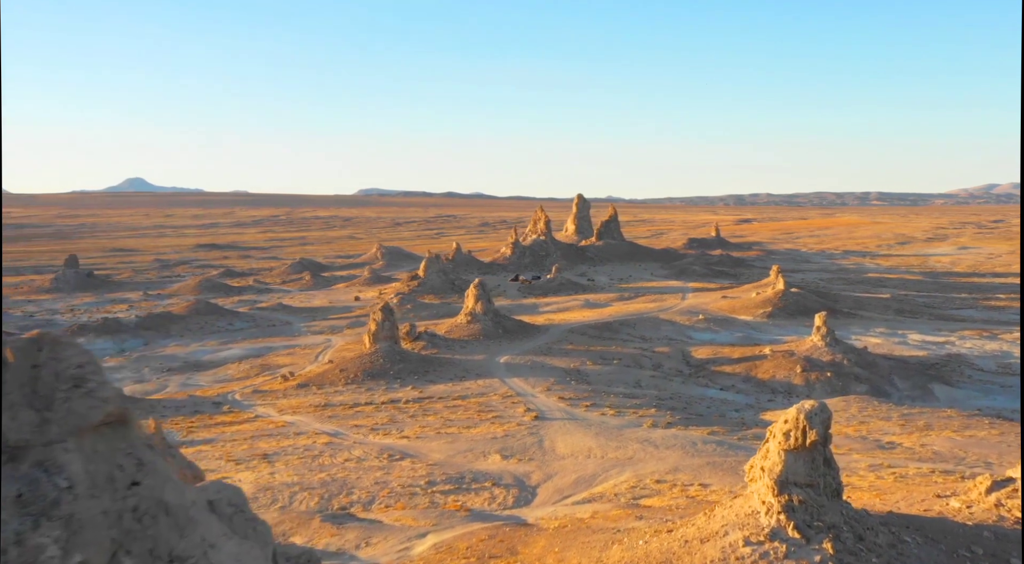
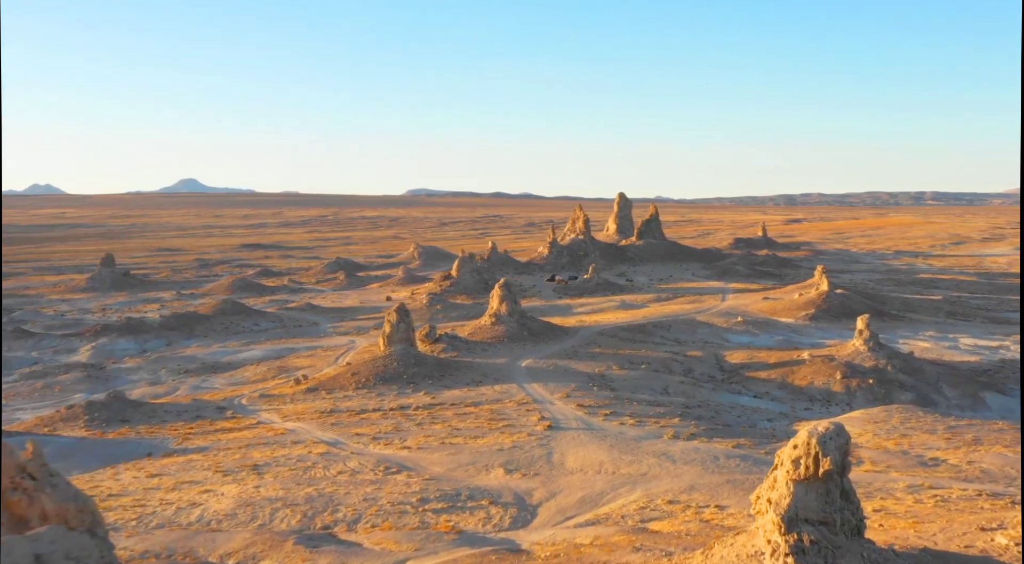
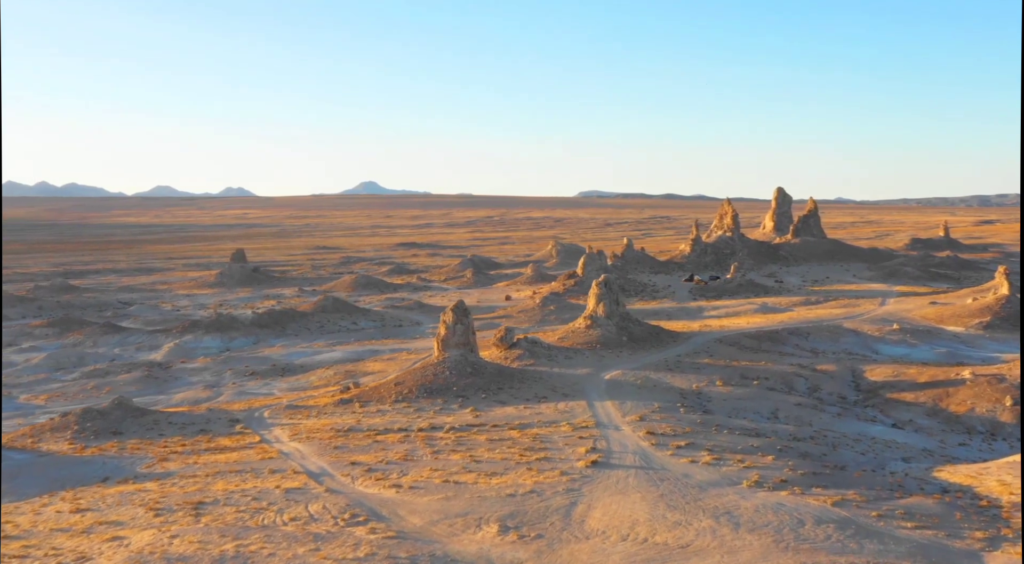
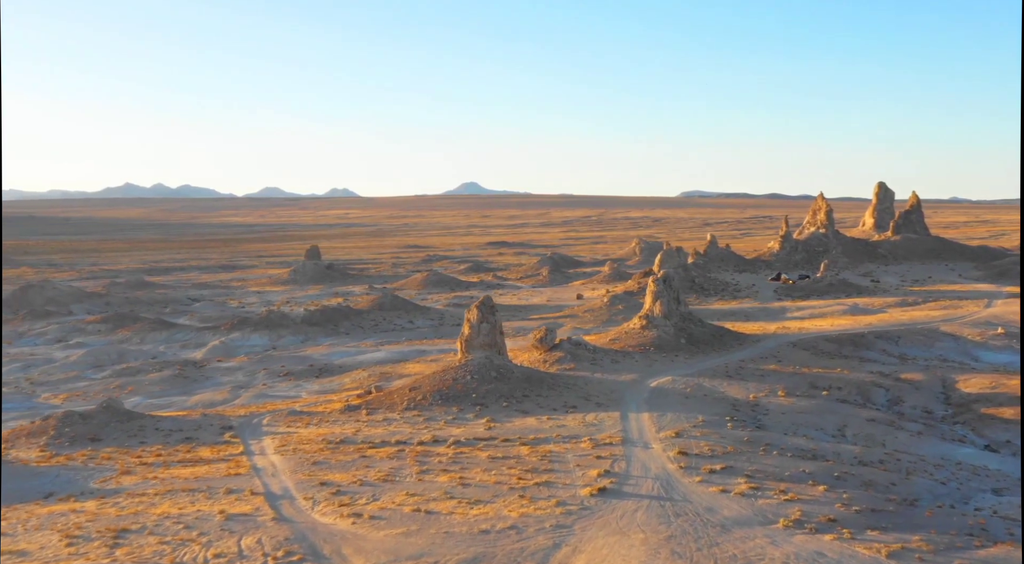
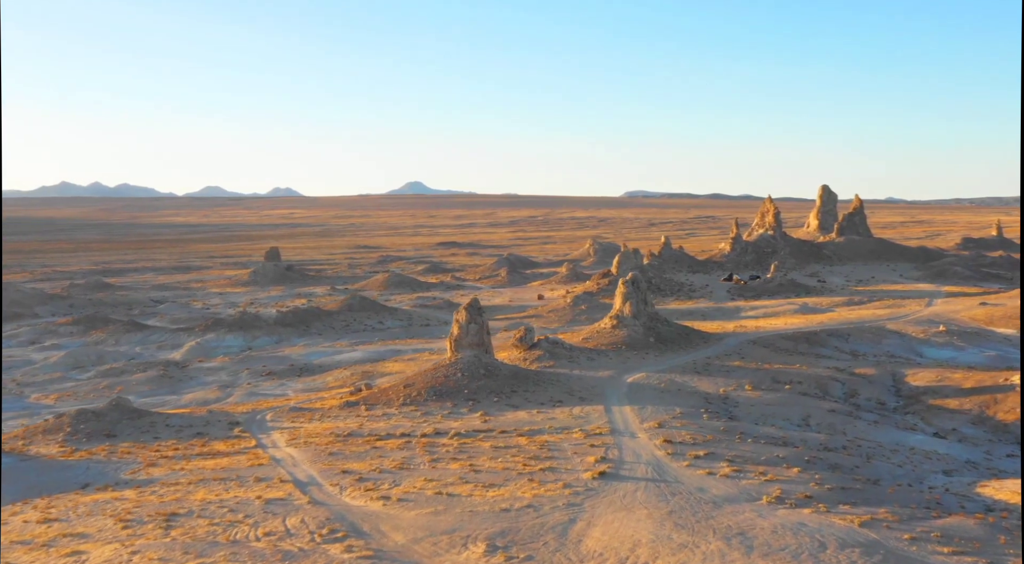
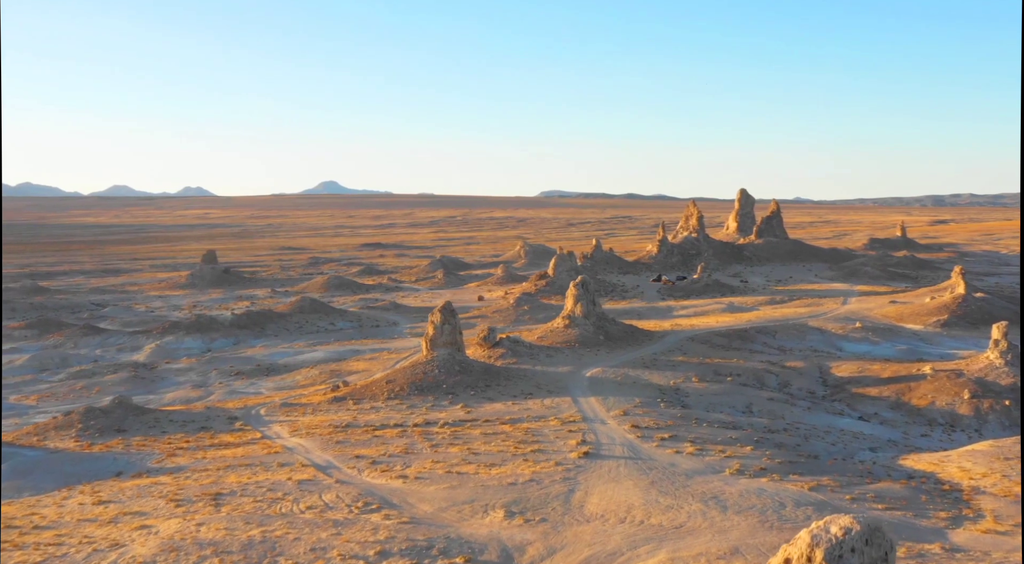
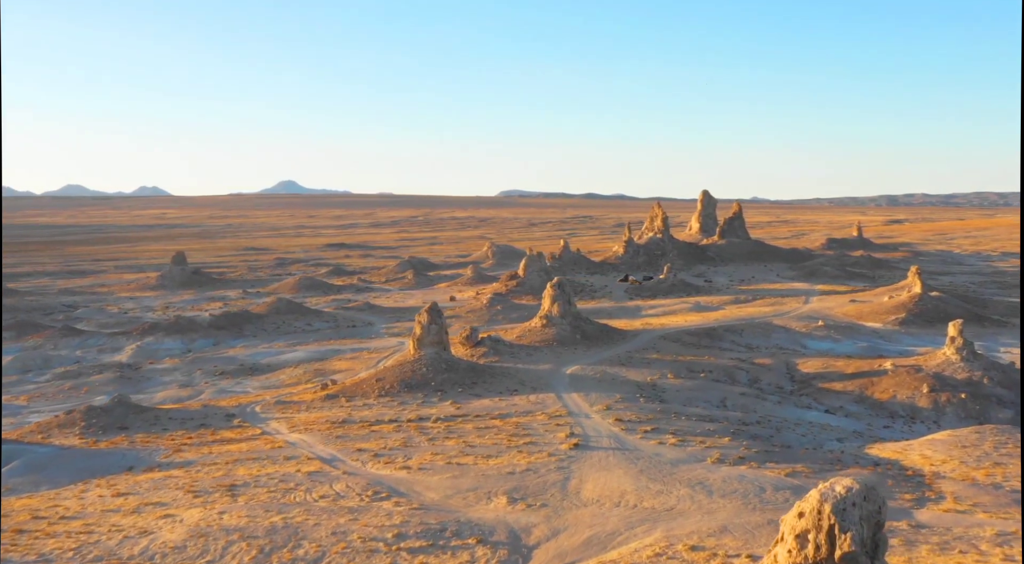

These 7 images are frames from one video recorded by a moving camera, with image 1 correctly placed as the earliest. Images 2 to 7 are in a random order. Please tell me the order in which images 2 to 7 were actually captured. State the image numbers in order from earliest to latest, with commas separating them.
2, 7, 6, 3, 5, 4
